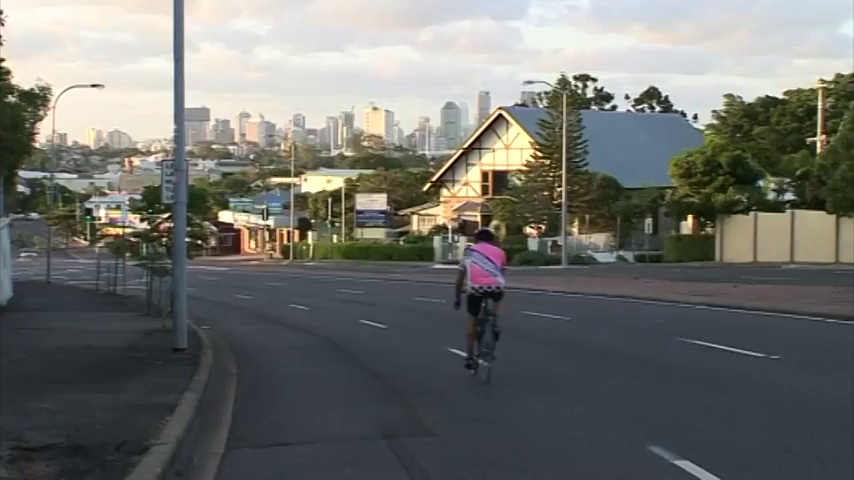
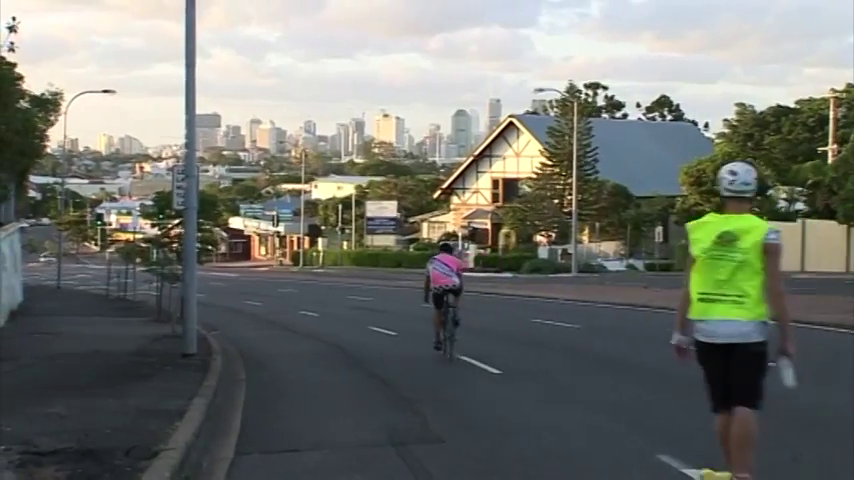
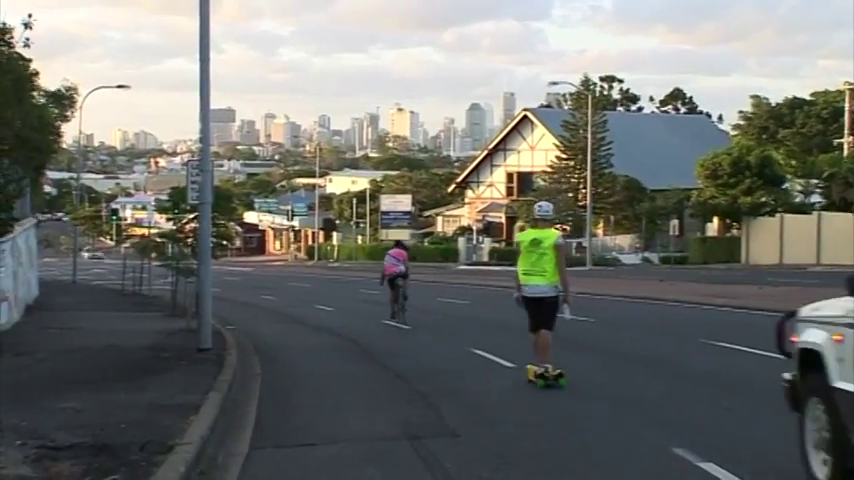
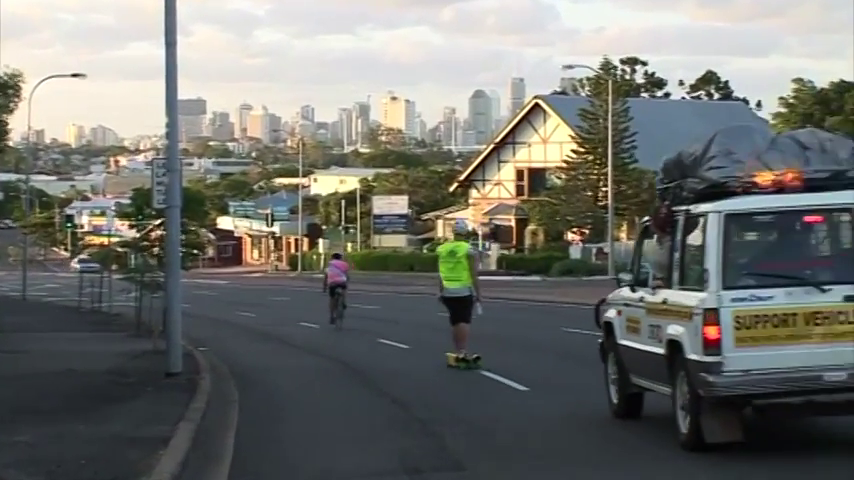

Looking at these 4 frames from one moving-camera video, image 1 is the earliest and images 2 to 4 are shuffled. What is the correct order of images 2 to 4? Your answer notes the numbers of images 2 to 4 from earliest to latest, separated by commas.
2, 3, 4
